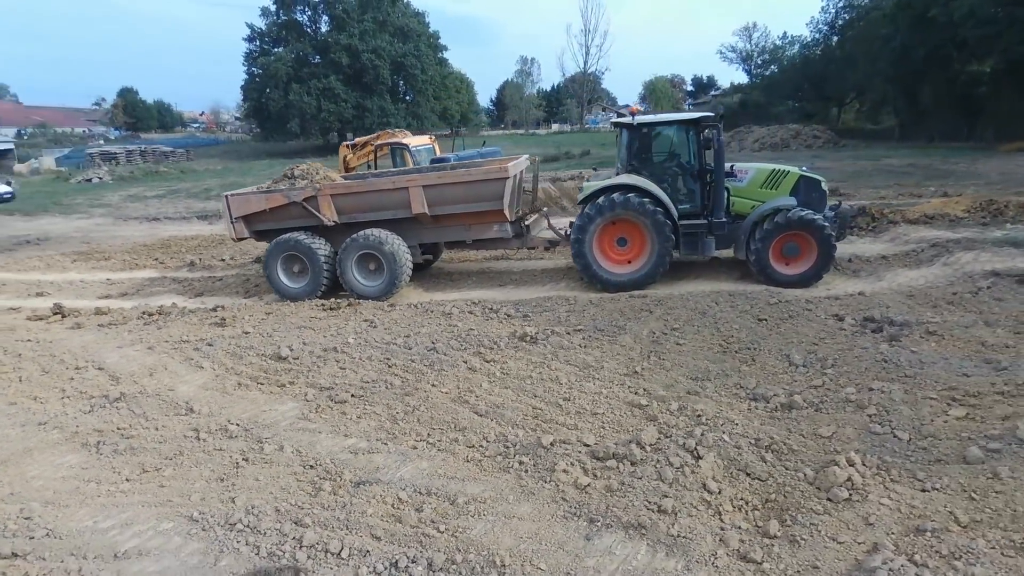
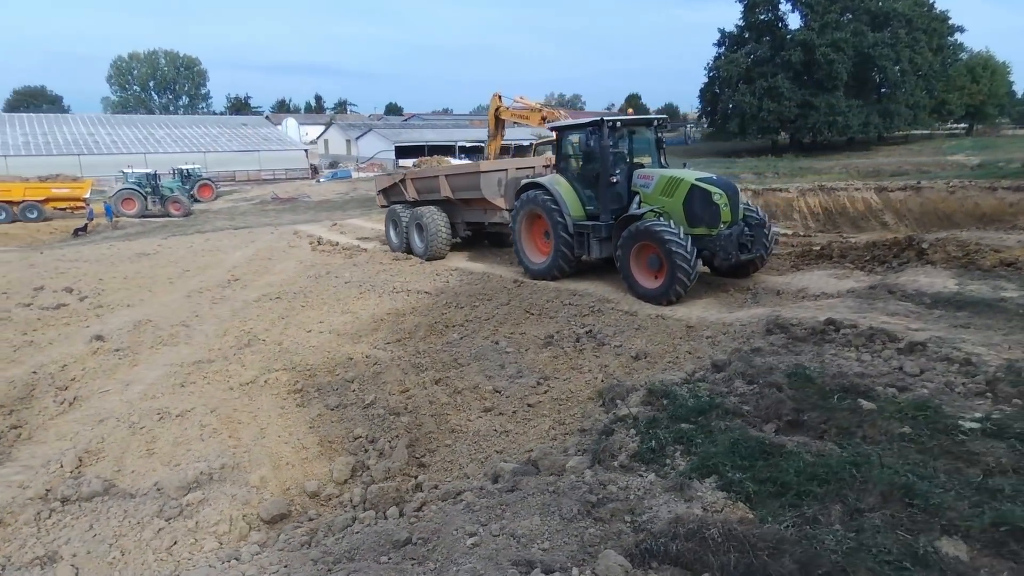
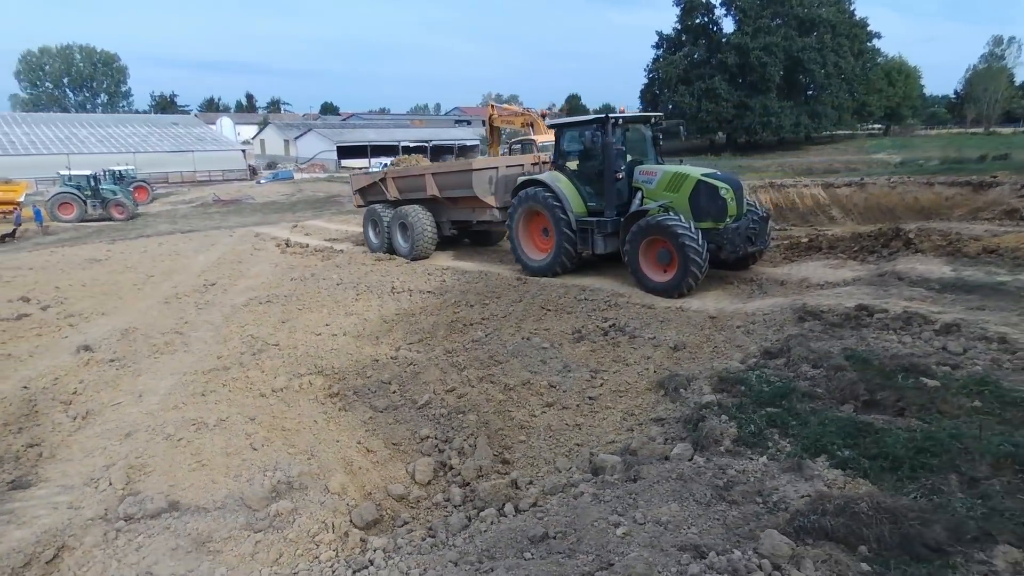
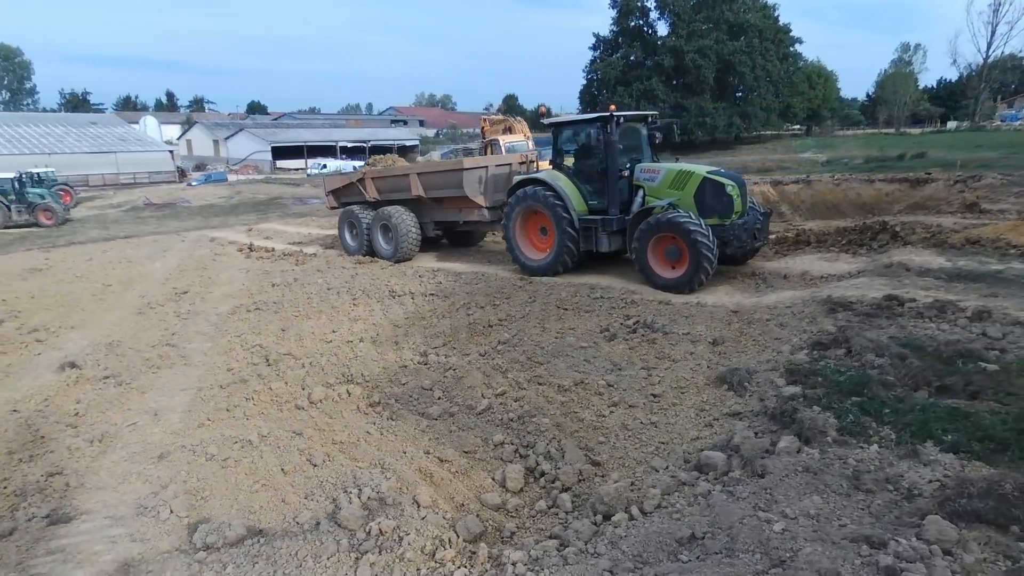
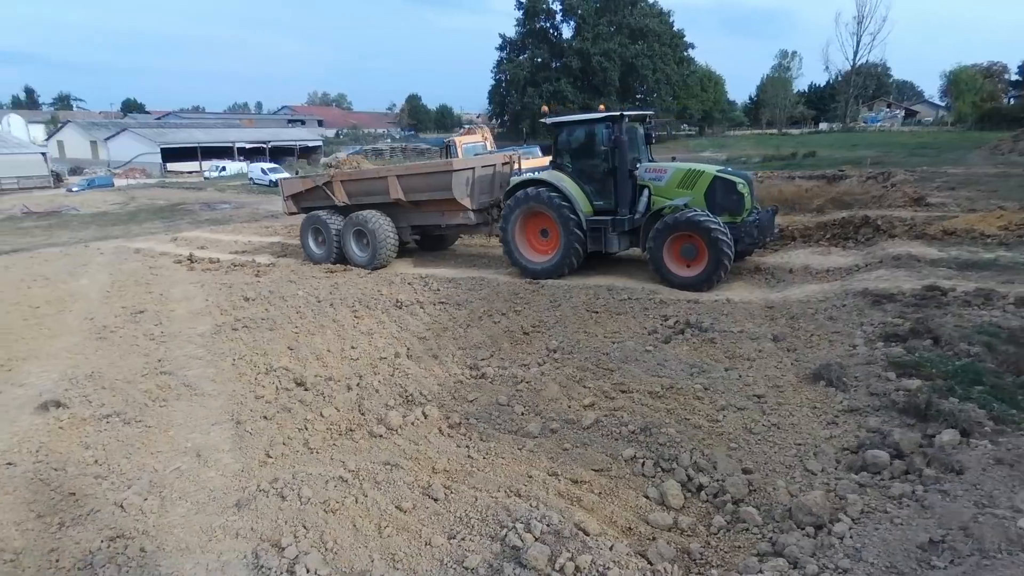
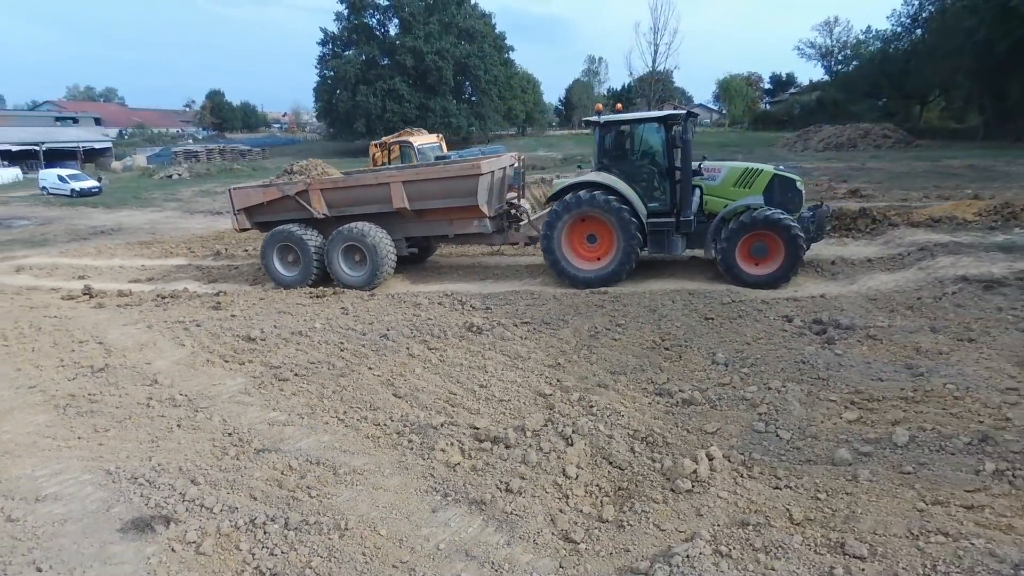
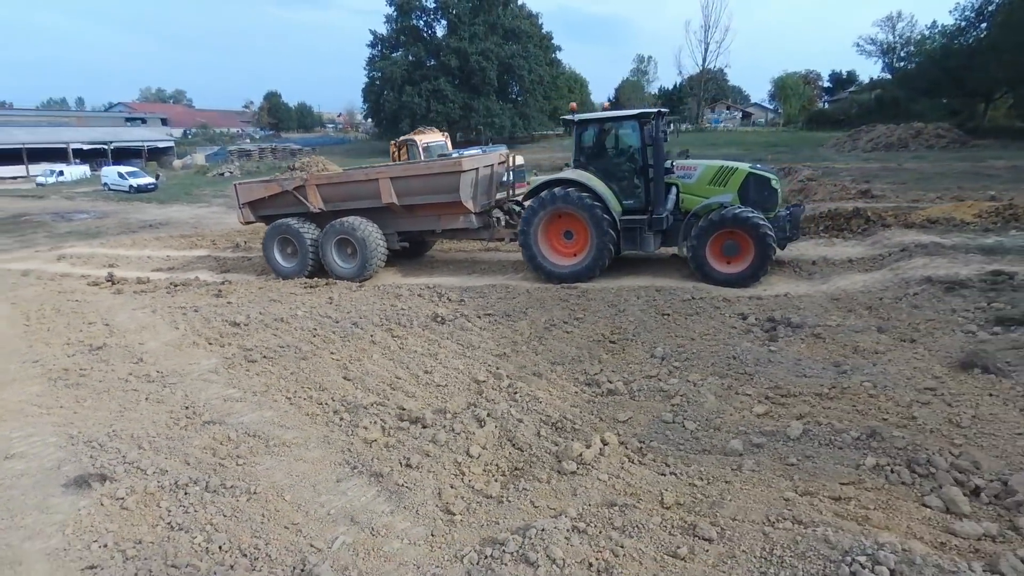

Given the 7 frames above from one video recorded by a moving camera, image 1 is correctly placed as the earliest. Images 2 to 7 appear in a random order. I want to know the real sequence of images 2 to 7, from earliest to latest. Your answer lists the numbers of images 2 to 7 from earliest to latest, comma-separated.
6, 7, 5, 4, 3, 2
